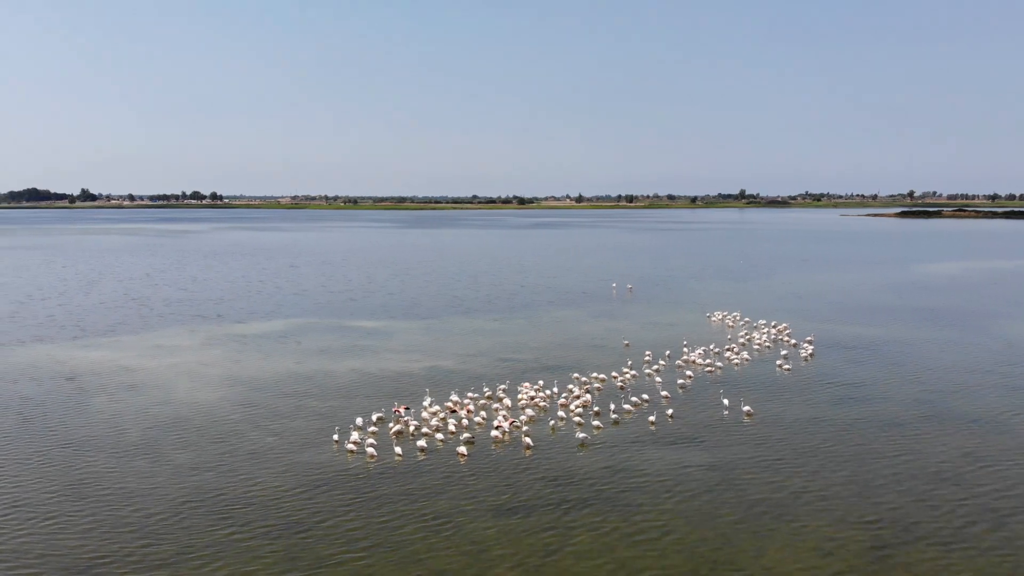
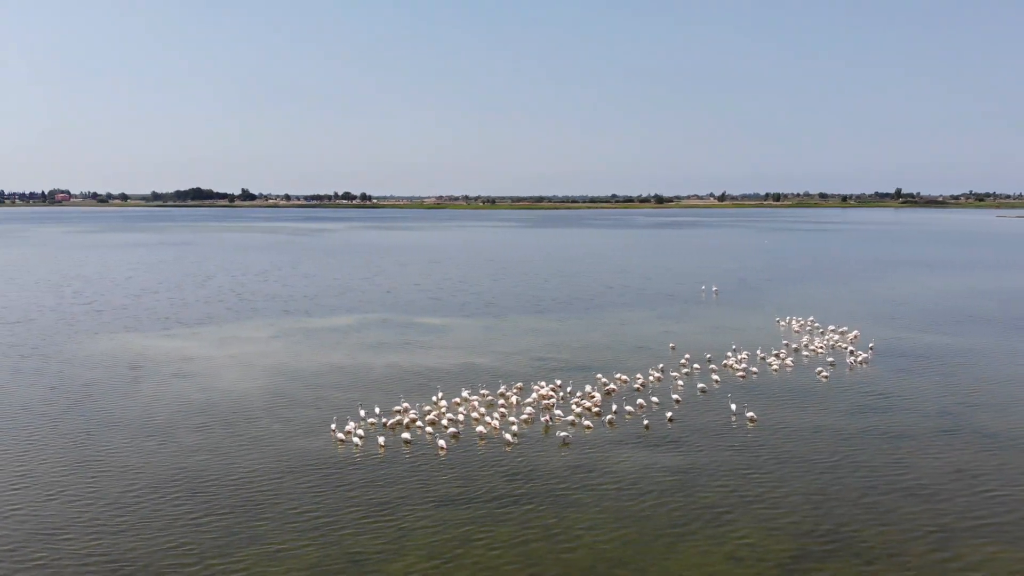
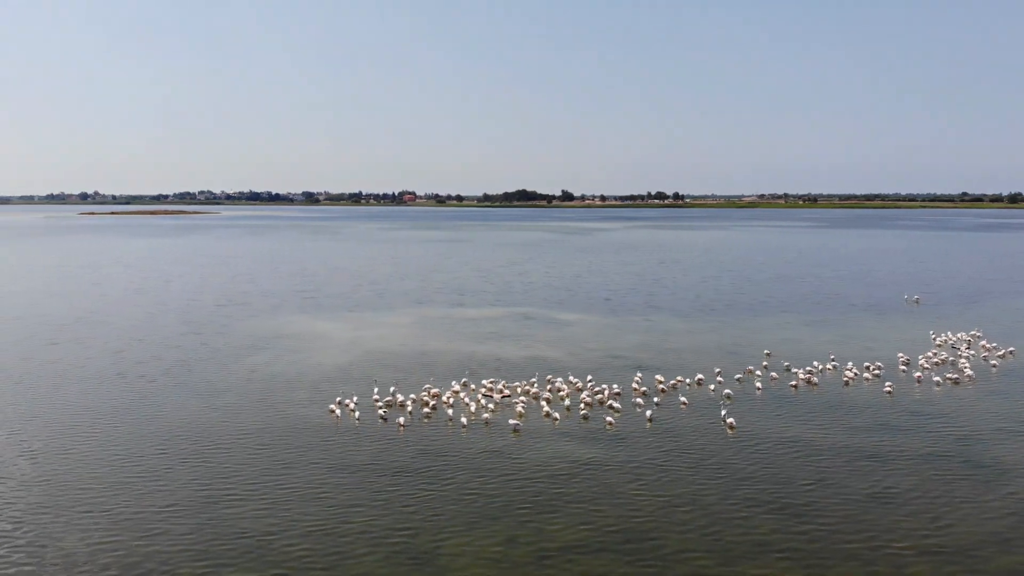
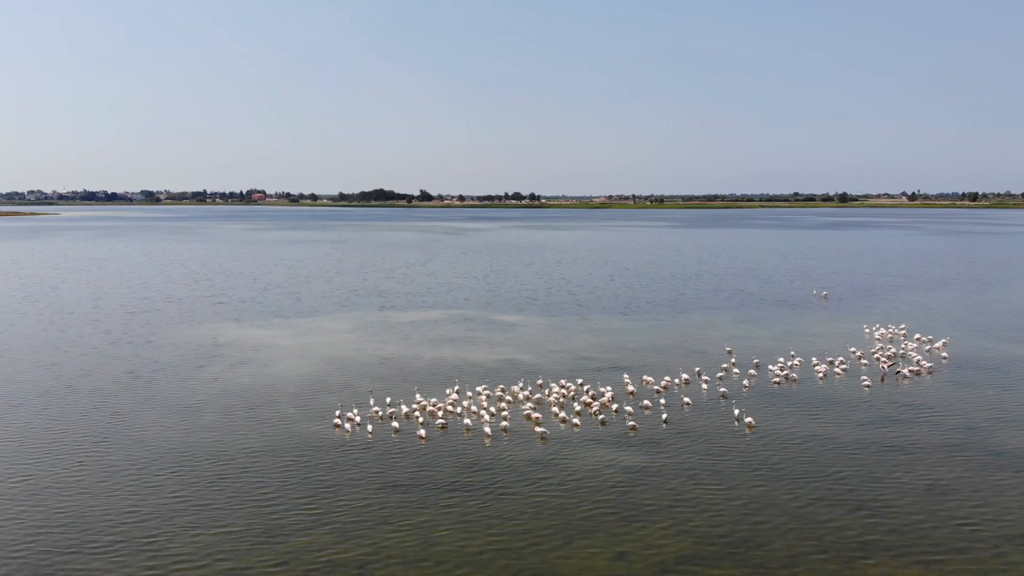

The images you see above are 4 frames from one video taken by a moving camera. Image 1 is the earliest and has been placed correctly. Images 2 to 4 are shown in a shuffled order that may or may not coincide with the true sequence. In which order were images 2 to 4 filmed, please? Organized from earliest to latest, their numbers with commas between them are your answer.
2, 4, 3
